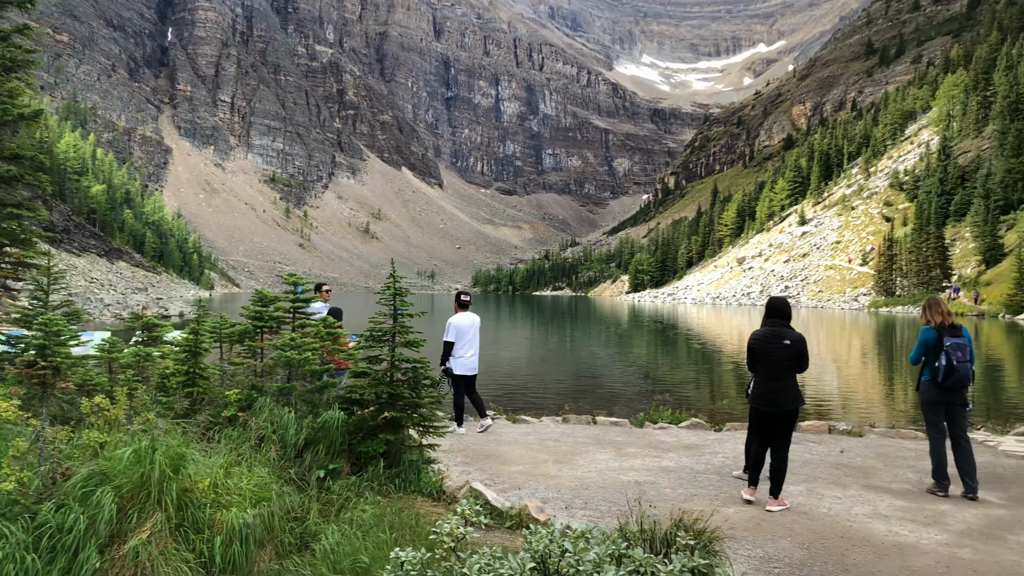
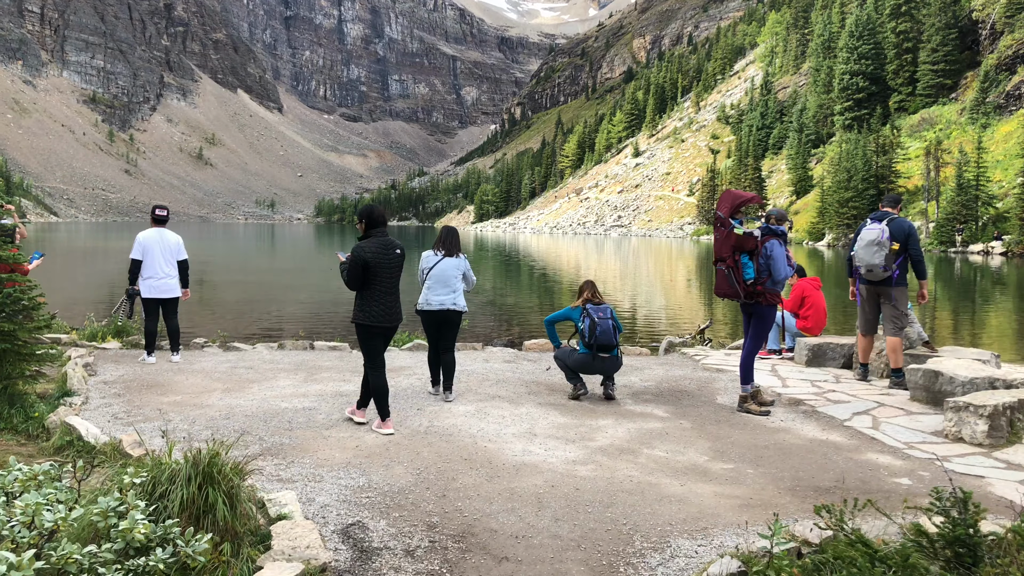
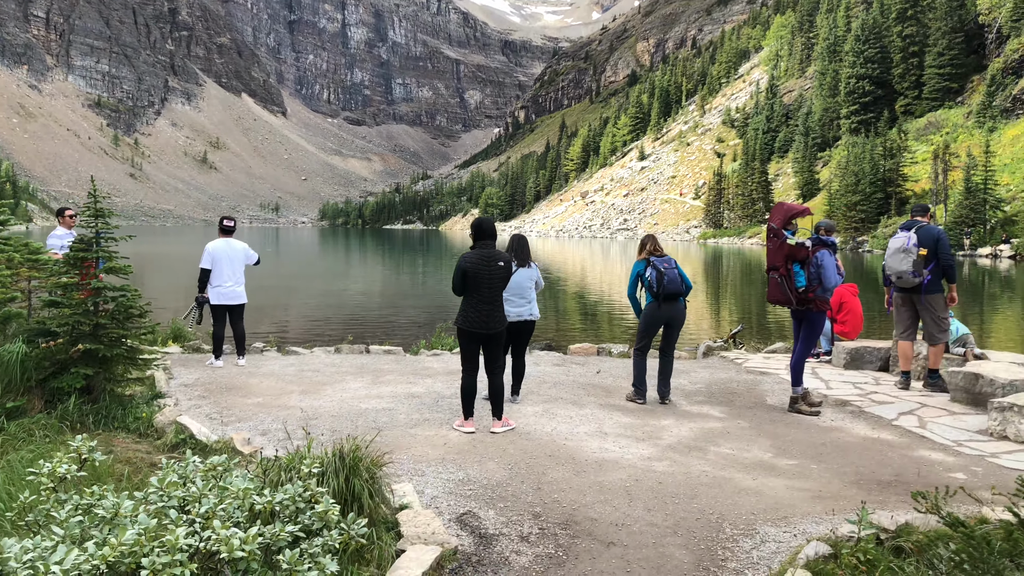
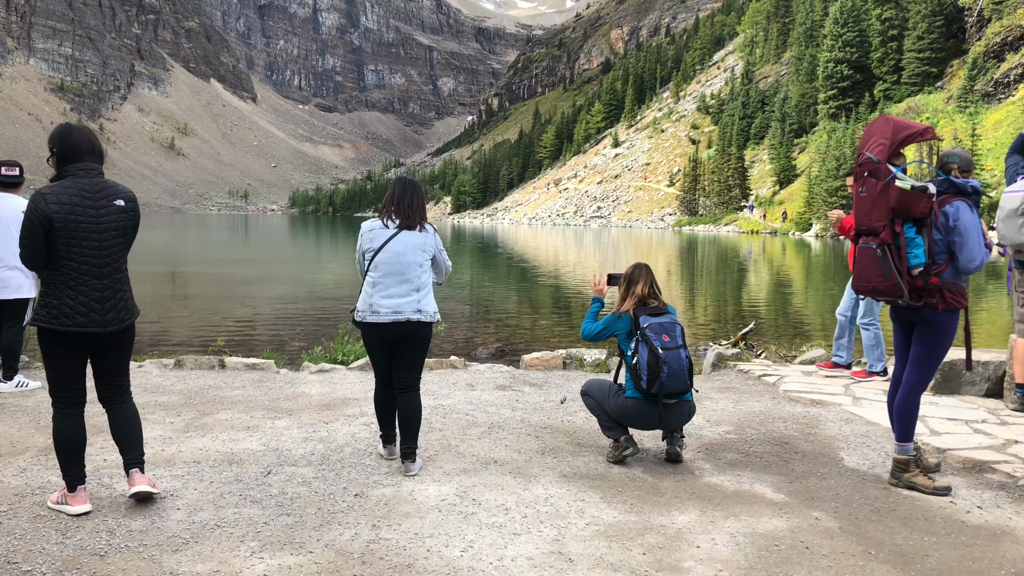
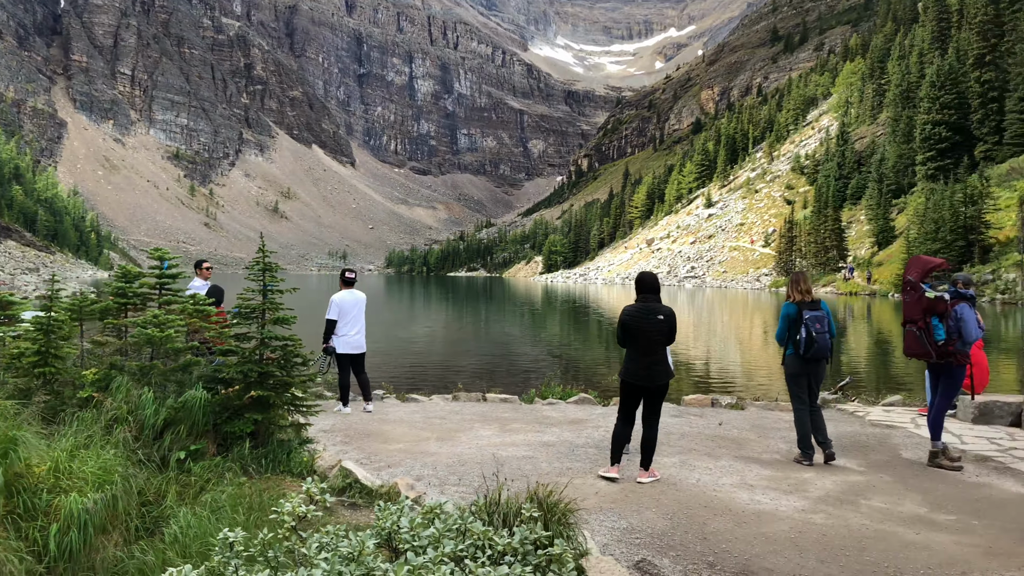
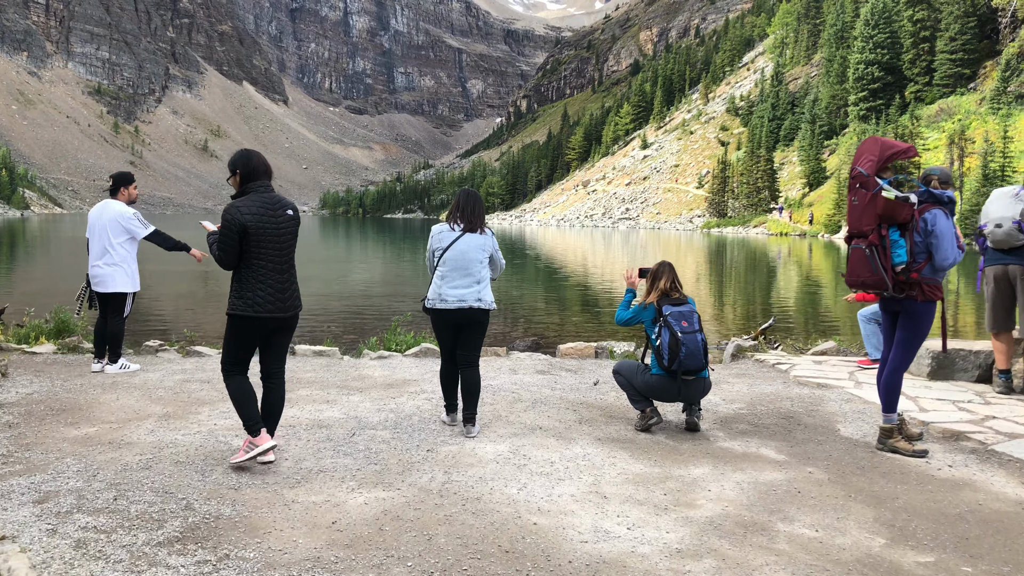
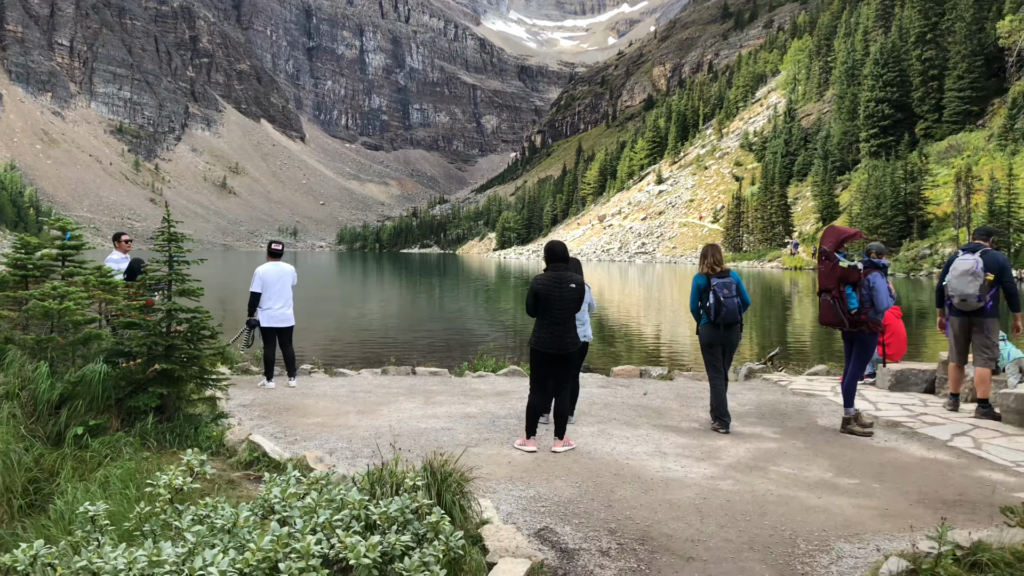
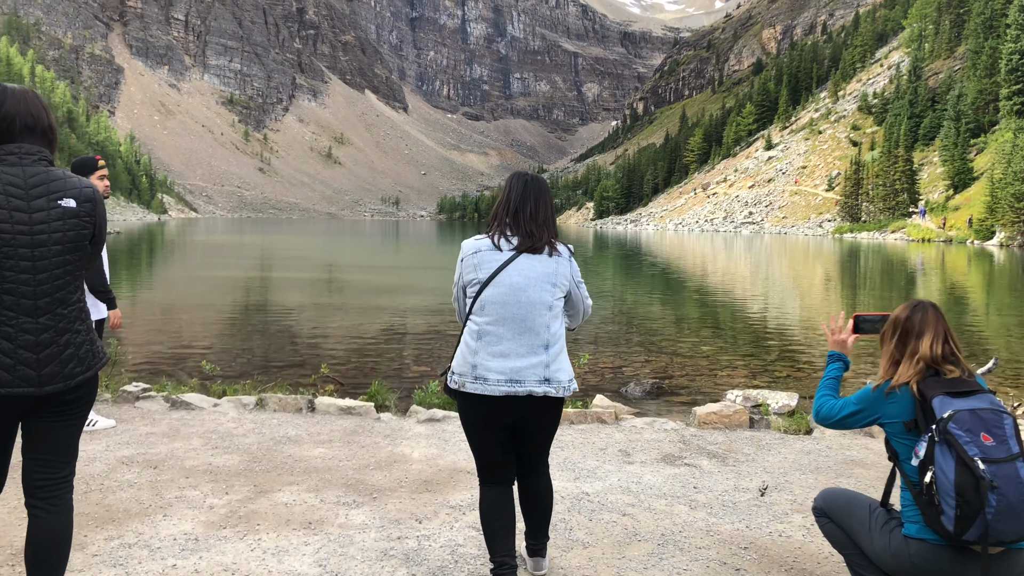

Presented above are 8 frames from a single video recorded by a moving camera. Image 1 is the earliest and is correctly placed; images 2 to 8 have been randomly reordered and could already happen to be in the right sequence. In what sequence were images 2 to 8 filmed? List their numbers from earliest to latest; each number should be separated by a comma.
5, 7, 3, 2, 6, 4, 8
